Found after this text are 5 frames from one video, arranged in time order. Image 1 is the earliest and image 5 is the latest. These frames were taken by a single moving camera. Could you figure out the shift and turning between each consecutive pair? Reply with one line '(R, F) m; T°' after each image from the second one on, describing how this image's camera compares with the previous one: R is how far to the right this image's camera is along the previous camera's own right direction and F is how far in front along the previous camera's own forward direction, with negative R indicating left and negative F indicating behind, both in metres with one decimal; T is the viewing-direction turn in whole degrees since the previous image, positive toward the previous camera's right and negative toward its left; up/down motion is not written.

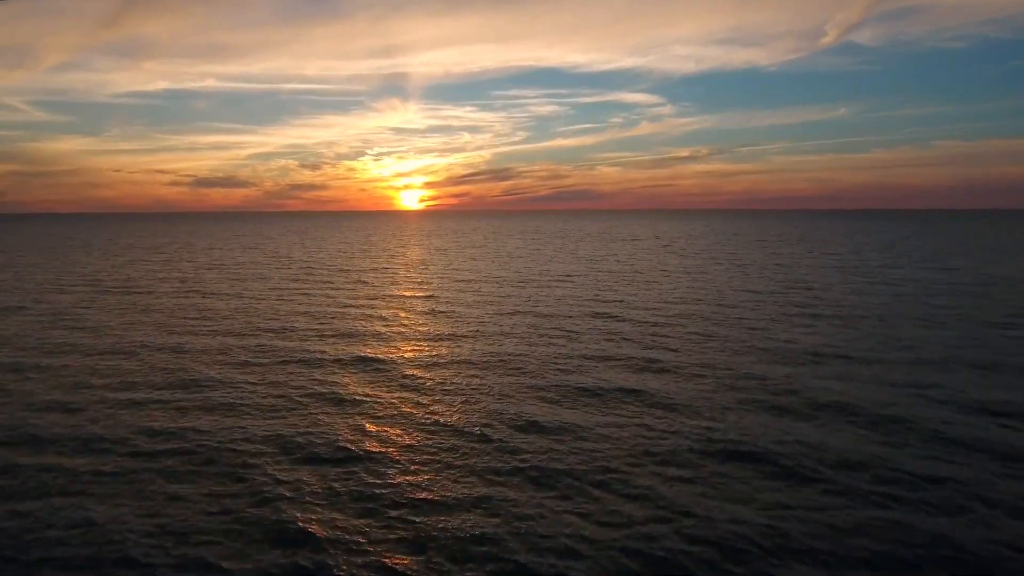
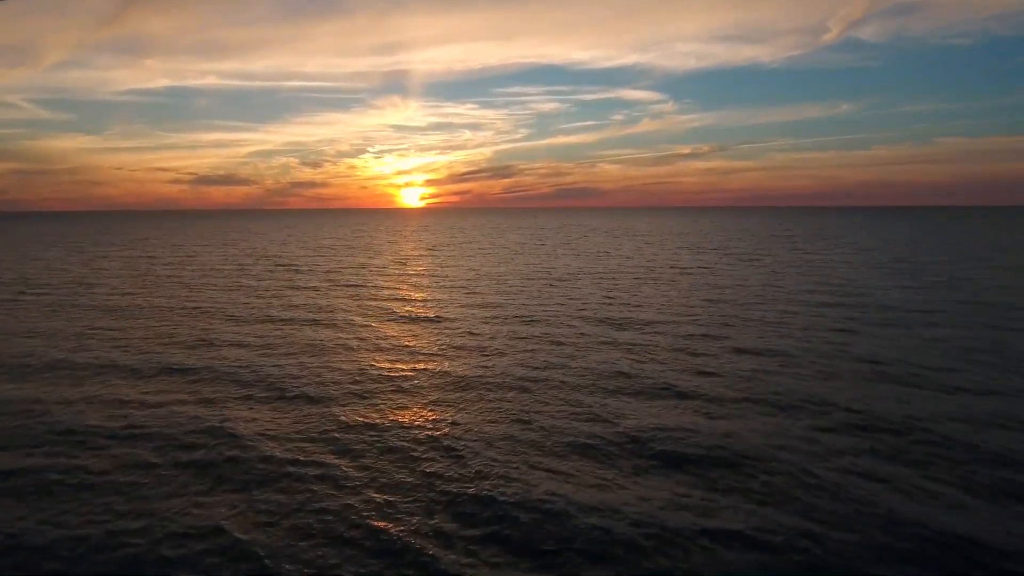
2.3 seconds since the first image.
(+0.5, +6.3) m; 0°
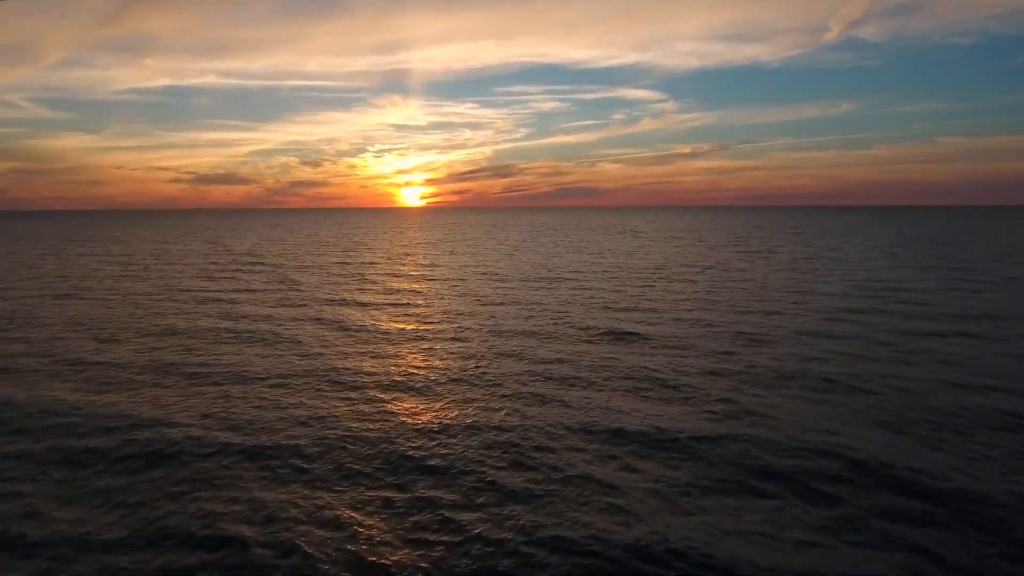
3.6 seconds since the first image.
(+1.0, +2.1) m; 0°
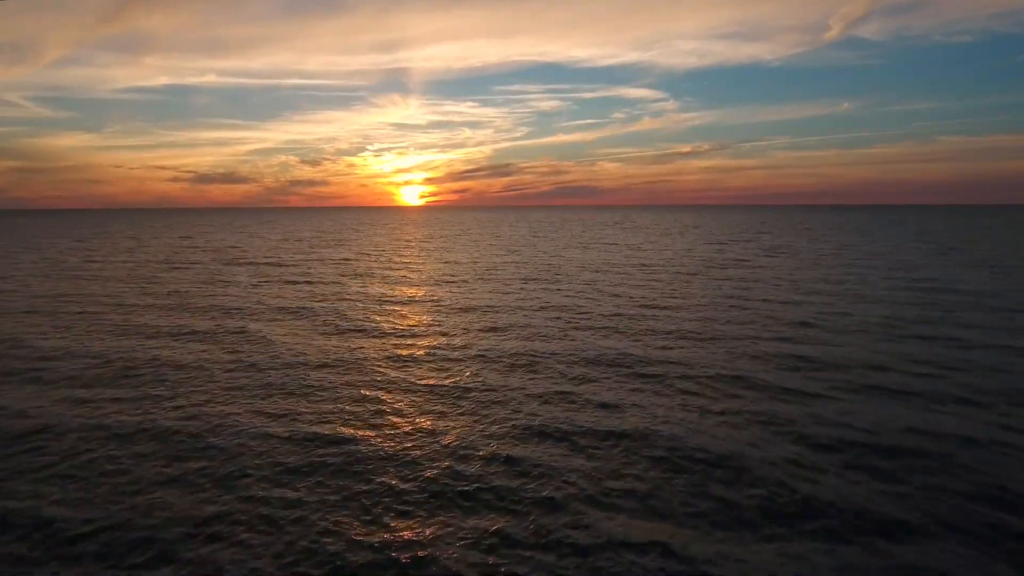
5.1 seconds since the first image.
(+0.5, +6.0) m; 0°
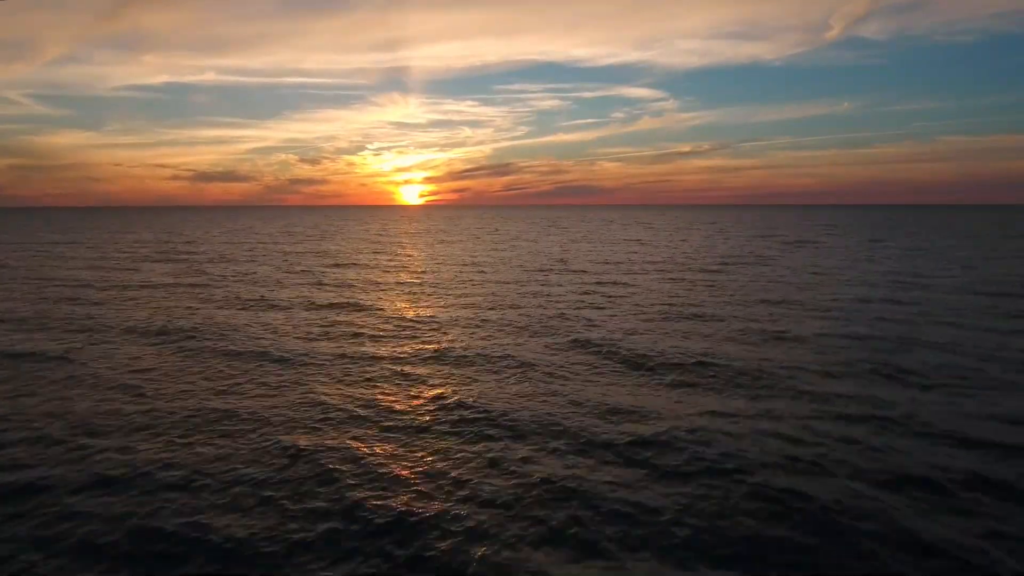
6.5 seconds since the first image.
(+0.2, +6.7) m; 0°
